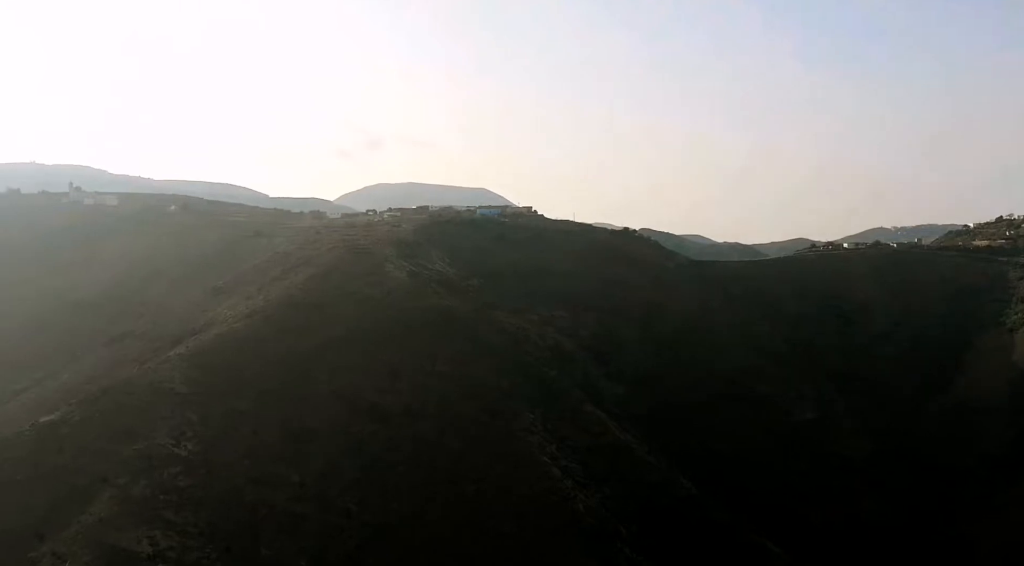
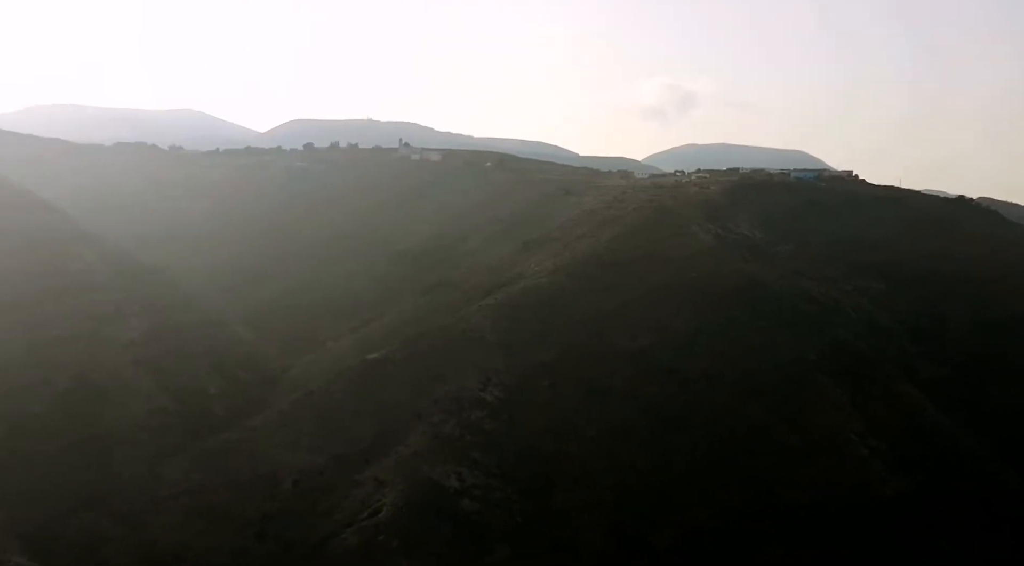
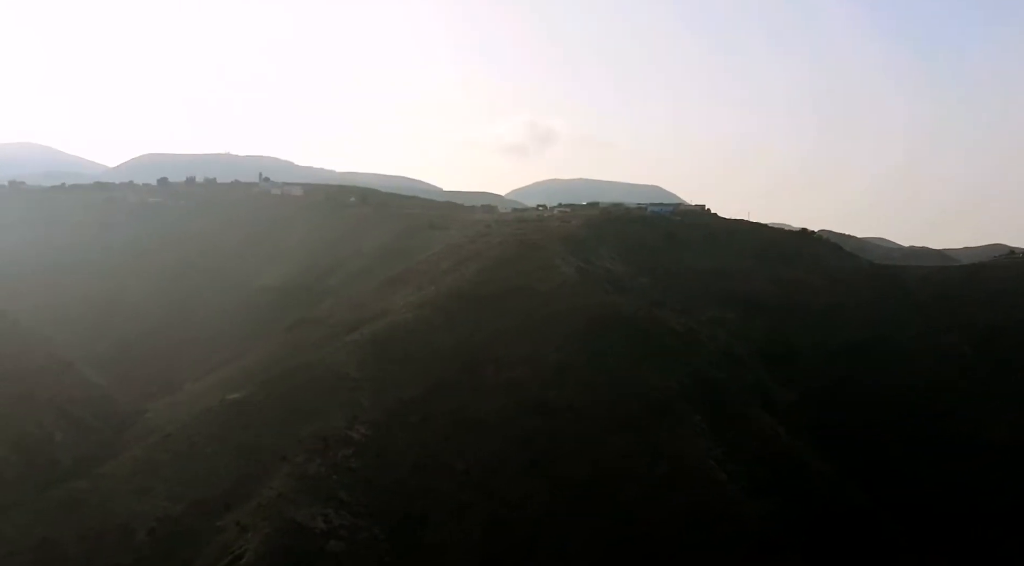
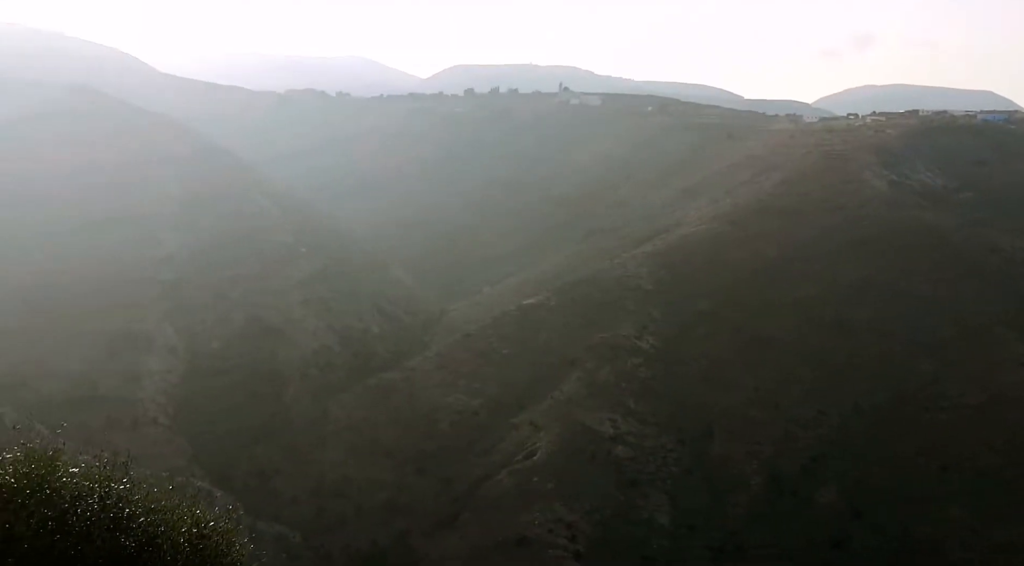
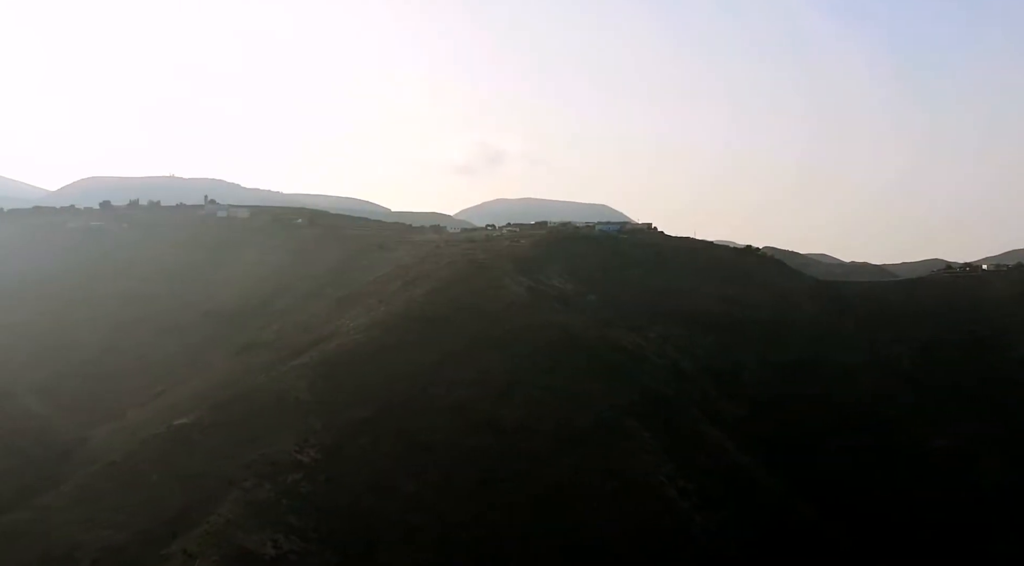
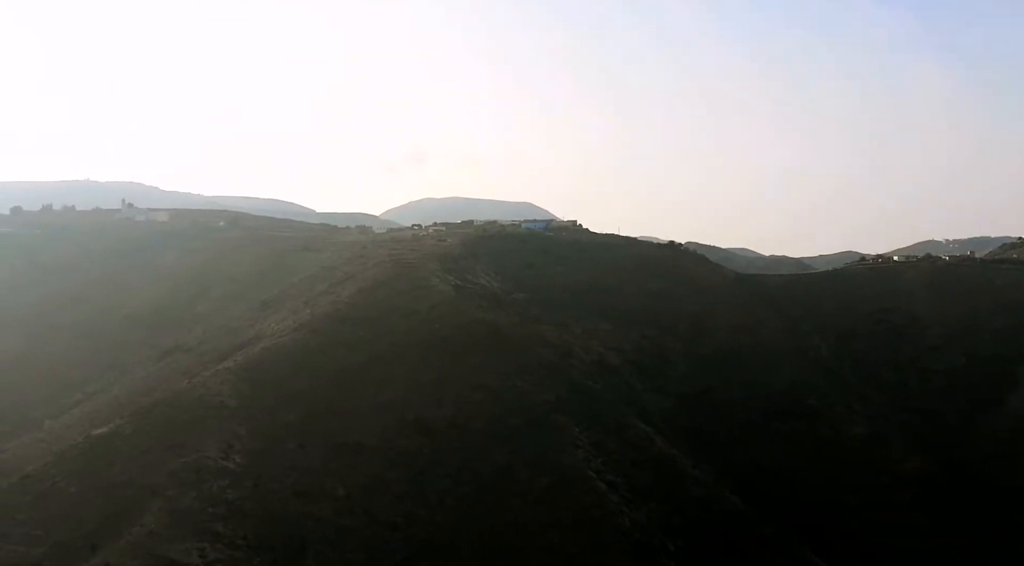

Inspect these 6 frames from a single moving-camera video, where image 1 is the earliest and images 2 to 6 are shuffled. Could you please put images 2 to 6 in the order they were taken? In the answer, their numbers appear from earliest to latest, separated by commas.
6, 5, 3, 2, 4
